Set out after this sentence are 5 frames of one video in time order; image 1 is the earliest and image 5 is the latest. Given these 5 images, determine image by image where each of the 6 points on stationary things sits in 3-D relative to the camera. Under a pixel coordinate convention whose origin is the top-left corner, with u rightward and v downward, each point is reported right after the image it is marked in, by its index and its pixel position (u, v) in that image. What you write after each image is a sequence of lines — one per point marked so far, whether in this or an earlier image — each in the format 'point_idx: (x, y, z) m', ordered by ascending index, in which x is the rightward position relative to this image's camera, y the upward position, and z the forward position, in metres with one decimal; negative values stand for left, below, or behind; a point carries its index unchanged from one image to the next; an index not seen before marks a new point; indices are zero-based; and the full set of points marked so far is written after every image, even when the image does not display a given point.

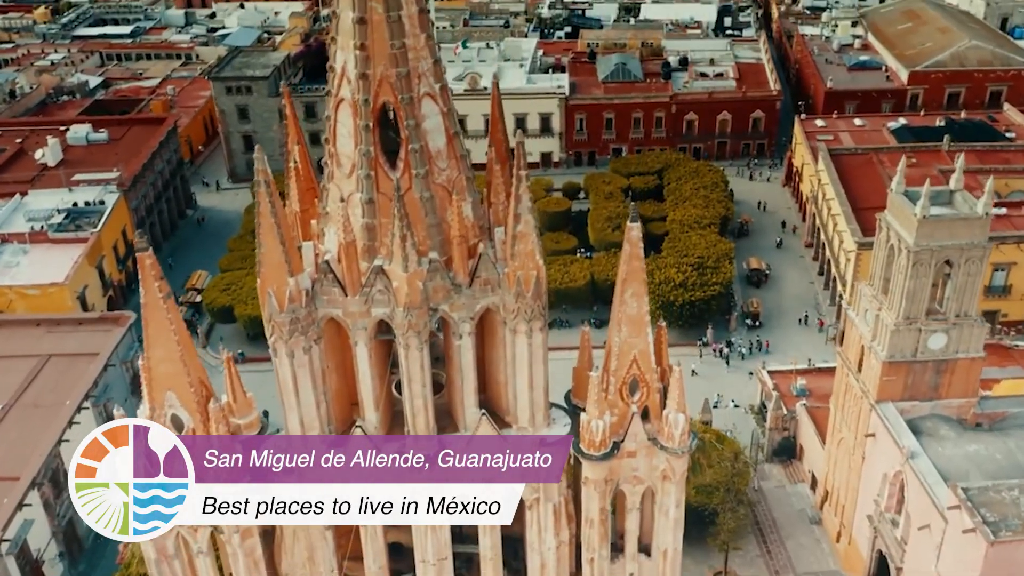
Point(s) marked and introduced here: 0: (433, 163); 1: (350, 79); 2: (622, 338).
0: (-1.7, +2.7, +17.6) m
1: (-3.4, +4.4, +17.0) m
2: (+2.6, -1.2, +18.7) m
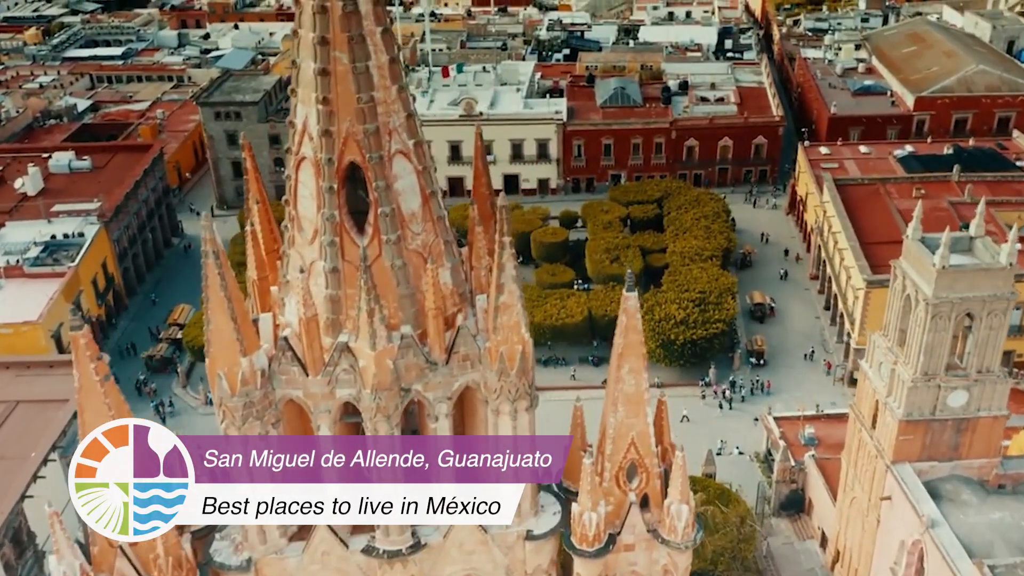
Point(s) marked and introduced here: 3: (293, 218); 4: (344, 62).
0: (-2.1, +1.2, +15.7) m
1: (-3.8, +2.9, +15.1) m
2: (+2.2, -2.7, +16.8) m
3: (-4.3, +1.4, +15.8) m
4: (-3.0, +4.1, +14.6) m
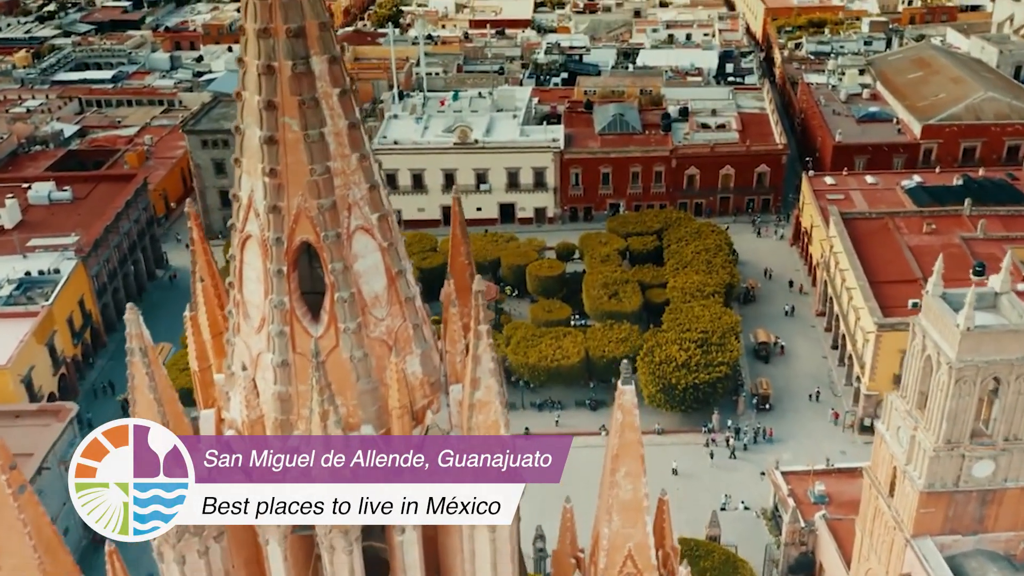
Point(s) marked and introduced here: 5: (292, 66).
0: (-2.4, -0.4, +13.7) m
1: (-4.1, +1.3, +13.1) m
2: (+1.8, -4.4, +14.7) m
3: (-4.7, -0.2, +13.8) m
4: (-3.4, +2.5, +12.7) m
5: (-3.4, +3.4, +12.5) m
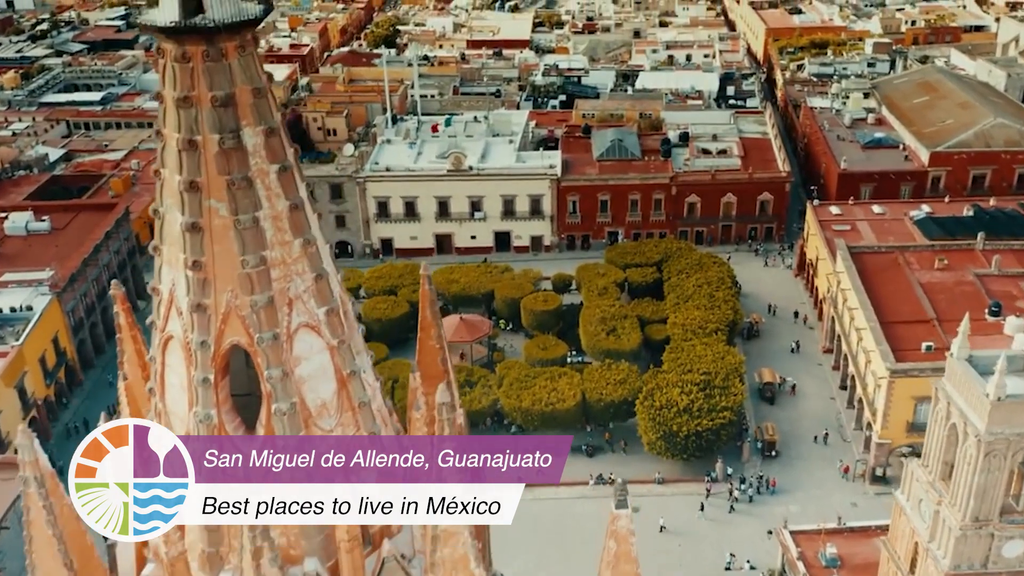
0: (-2.8, -2.0, +11.6) m
1: (-4.5, -0.3, +11.1) m
2: (+1.4, -5.9, +12.5) m
3: (-5.1, -1.8, +11.7) m
4: (-3.8, +1.0, +10.6) m
5: (-3.8, +1.9, +10.4) m
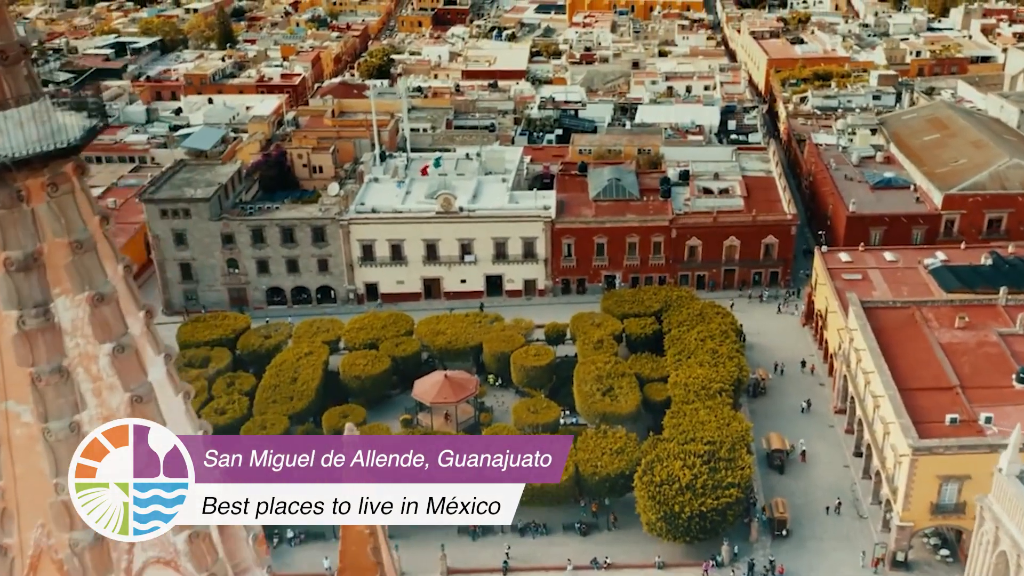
0: (-3.5, -4.2, +8.3) m
1: (-5.2, -2.5, +7.8) m
2: (+0.8, -8.2, +9.1) m
3: (-5.7, -4.0, +8.4) m
4: (-4.5, -1.2, +7.4) m
5: (-4.4, -0.3, +7.2) m
